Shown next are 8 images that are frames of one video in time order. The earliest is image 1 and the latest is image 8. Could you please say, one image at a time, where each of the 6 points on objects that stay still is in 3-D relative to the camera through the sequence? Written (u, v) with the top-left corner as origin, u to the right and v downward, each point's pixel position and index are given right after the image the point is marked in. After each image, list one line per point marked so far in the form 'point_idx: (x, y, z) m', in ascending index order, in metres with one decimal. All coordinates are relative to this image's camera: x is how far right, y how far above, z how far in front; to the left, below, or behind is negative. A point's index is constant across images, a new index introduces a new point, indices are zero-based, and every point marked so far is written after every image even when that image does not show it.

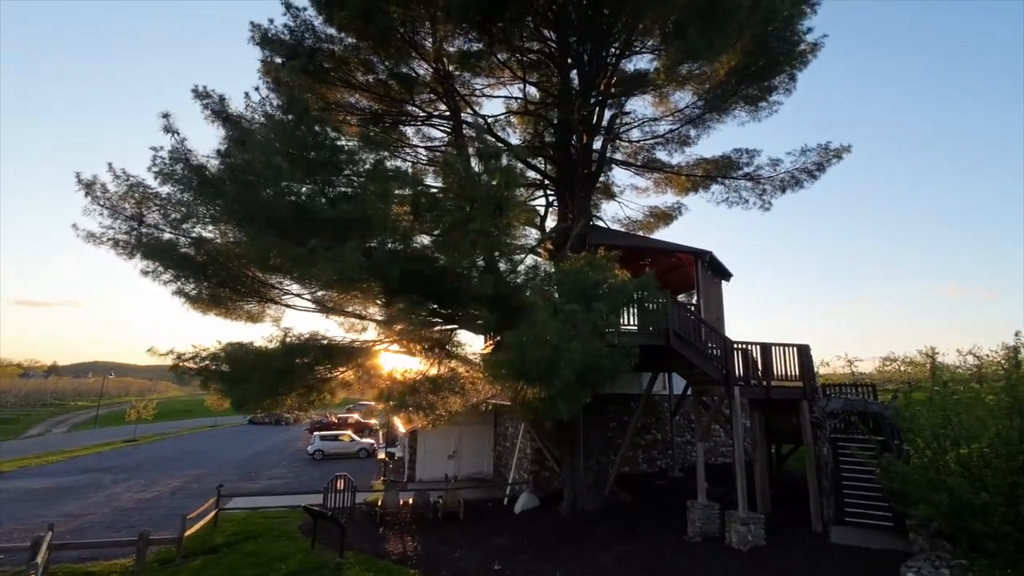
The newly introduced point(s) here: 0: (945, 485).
0: (+8.1, -3.7, +9.0) m
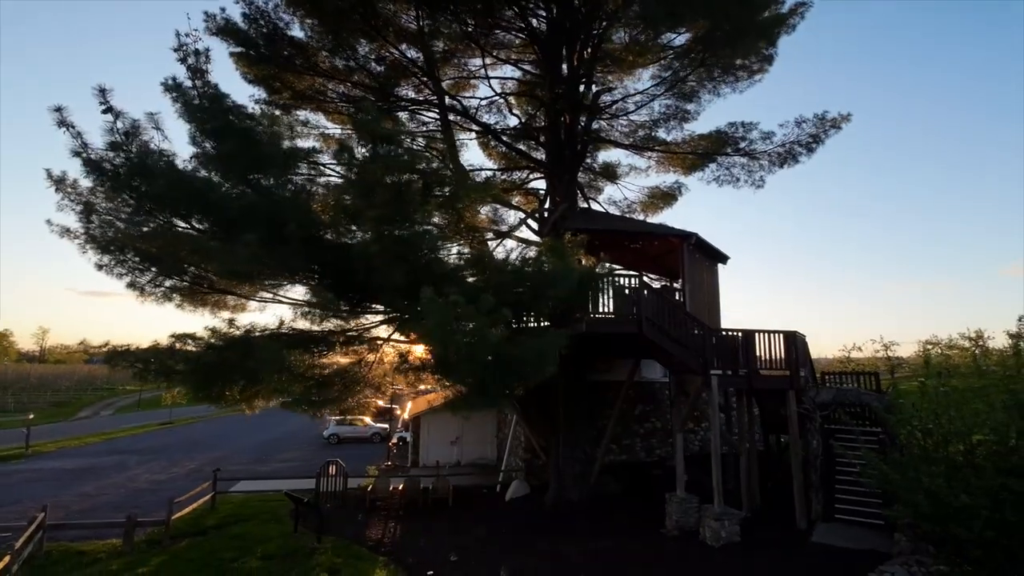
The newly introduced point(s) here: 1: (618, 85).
0: (+7.1, -3.4, +8.2) m
1: (+3.8, +7.1, +17.2) m
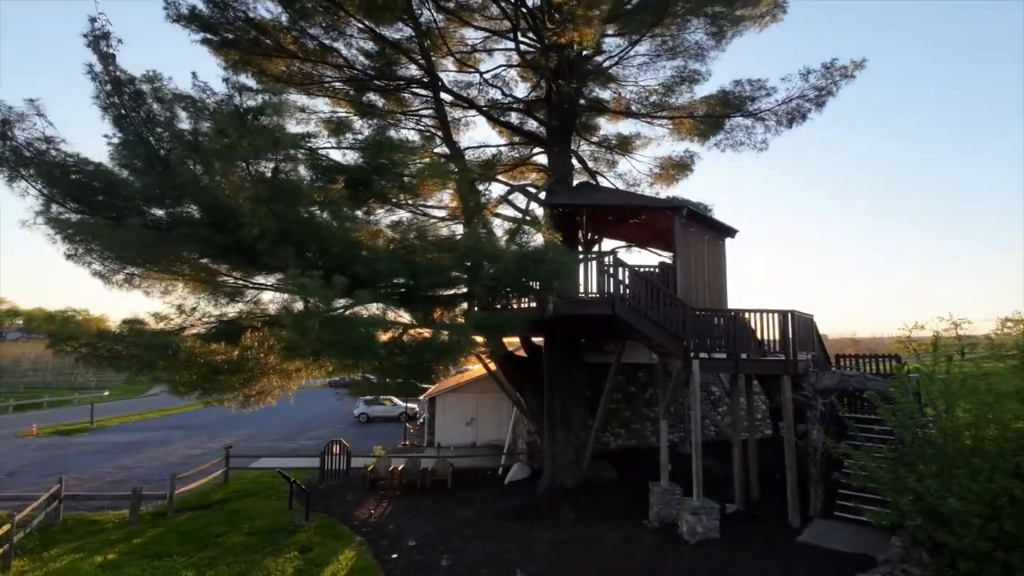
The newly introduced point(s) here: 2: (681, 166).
0: (+5.9, -2.9, +7.2) m
1: (+3.4, +7.9, +16.0) m
2: (+6.6, +4.8, +19.1) m
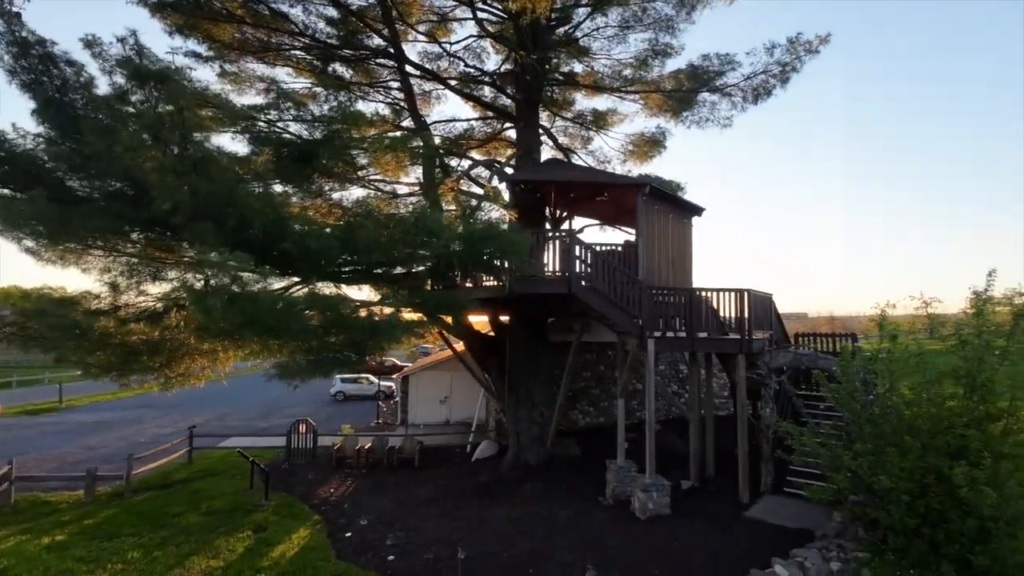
0: (+5.0, -2.6, +7.2) m
1: (+2.4, +8.6, +15.5) m
2: (+5.5, +5.6, +18.8) m
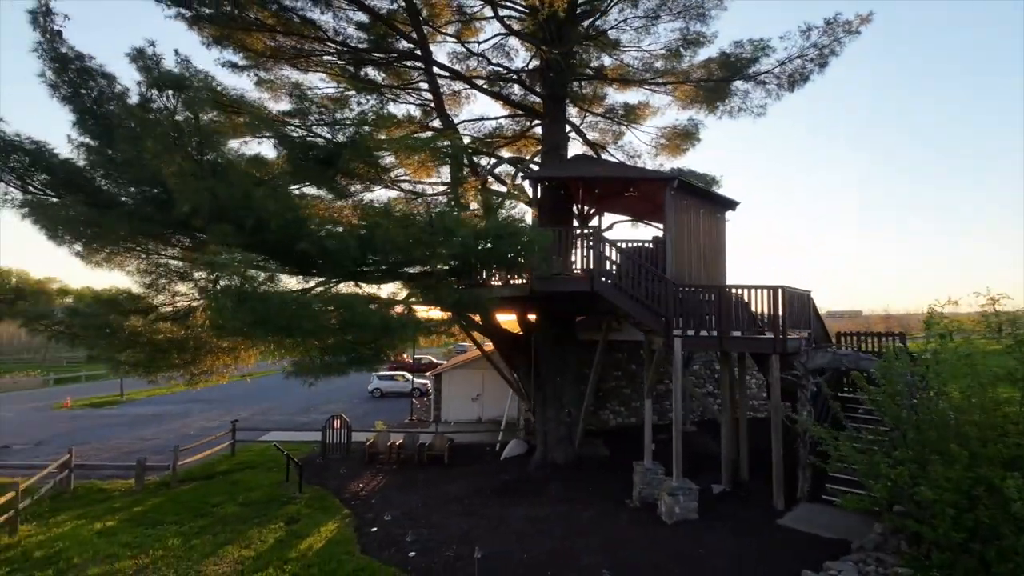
0: (+5.2, -2.6, +6.8) m
1: (+3.1, +8.6, +15.2) m
2: (+6.5, +5.7, +18.2) m
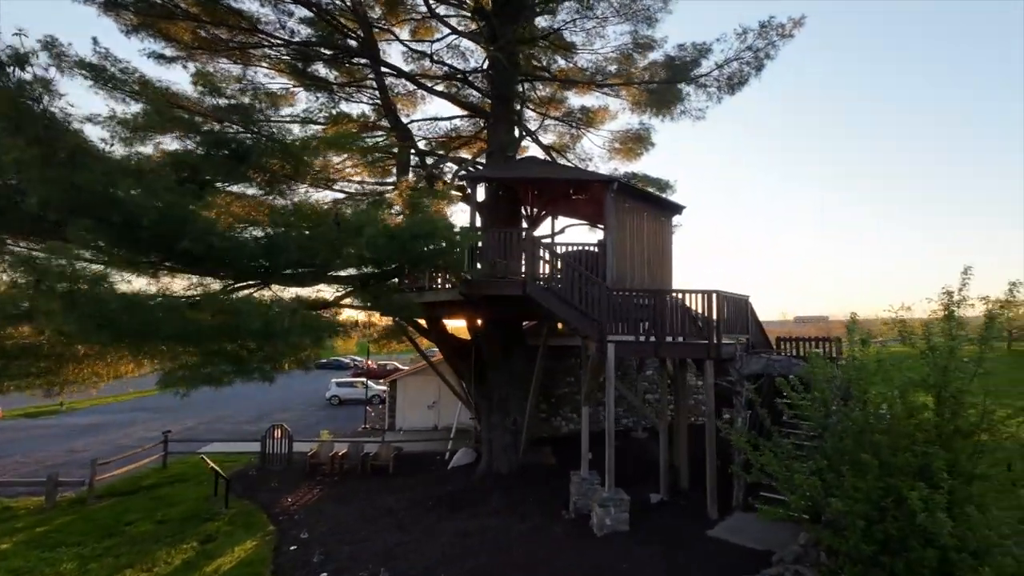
0: (+3.9, -2.6, +6.5) m
1: (+1.5, +8.5, +15.0) m
2: (+4.7, +5.6, +18.1) m
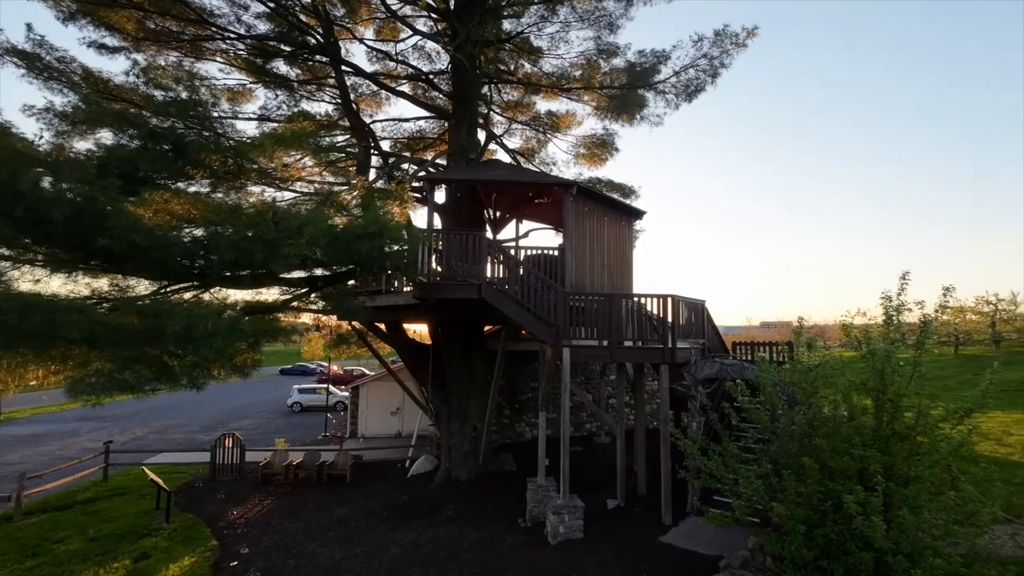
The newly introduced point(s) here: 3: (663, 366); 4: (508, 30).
0: (+3.2, -2.7, +6.5) m
1: (+0.4, +8.4, +14.9) m
2: (+3.4, +5.4, +18.2) m
3: (+3.3, -1.7, +10.5) m
4: (-0.2, +8.0, +15.0) m
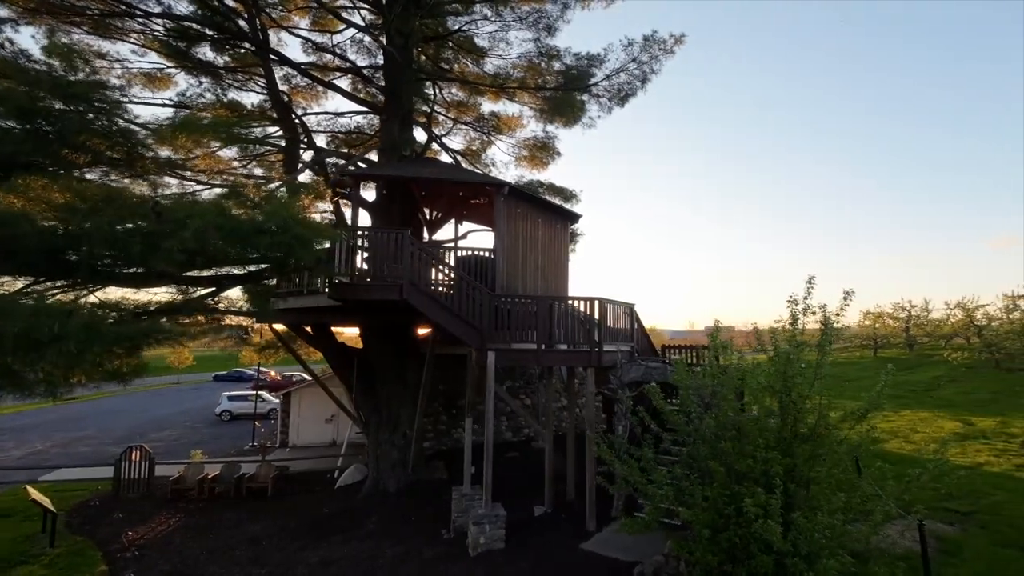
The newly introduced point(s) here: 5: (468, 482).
0: (+1.9, -2.7, +6.4) m
1: (-1.5, +8.3, +14.6) m
2: (+1.2, +5.3, +18.2) m
3: (+1.7, -1.8, +10.4) m
4: (-2.1, +8.0, +14.7) m
5: (-0.9, -4.2, +10.4) m
